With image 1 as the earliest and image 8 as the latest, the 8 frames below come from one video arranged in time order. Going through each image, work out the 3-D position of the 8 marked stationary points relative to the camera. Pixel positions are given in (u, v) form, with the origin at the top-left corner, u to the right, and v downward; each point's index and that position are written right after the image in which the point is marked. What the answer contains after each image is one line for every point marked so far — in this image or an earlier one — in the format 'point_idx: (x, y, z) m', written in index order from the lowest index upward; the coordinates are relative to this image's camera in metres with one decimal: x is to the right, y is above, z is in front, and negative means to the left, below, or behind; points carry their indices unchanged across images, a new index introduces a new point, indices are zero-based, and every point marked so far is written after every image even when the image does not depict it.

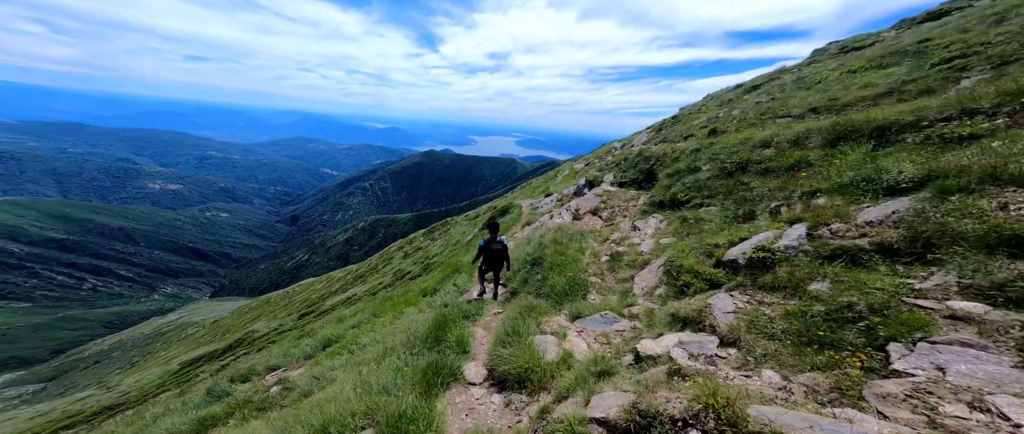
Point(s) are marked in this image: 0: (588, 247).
0: (+4.5, -1.8, +19.9) m
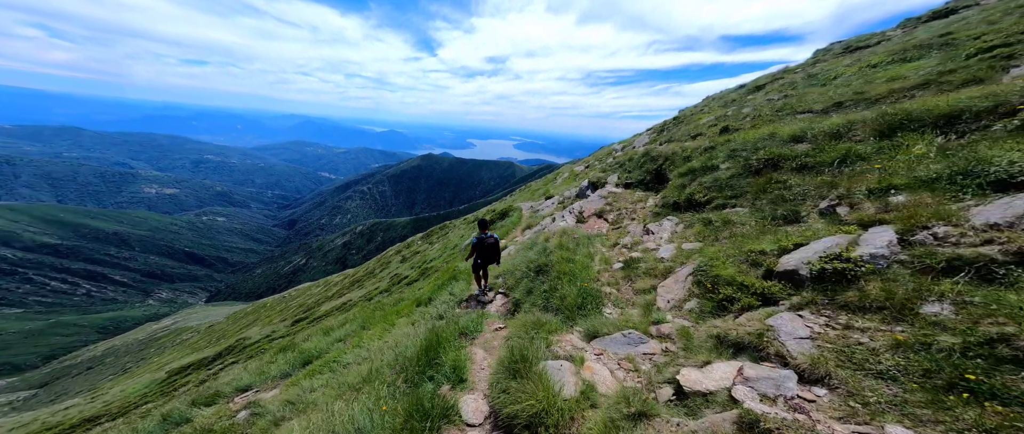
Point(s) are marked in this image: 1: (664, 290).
0: (+4.6, -1.9, +18.3) m
1: (+5.2, -2.4, +11.3) m
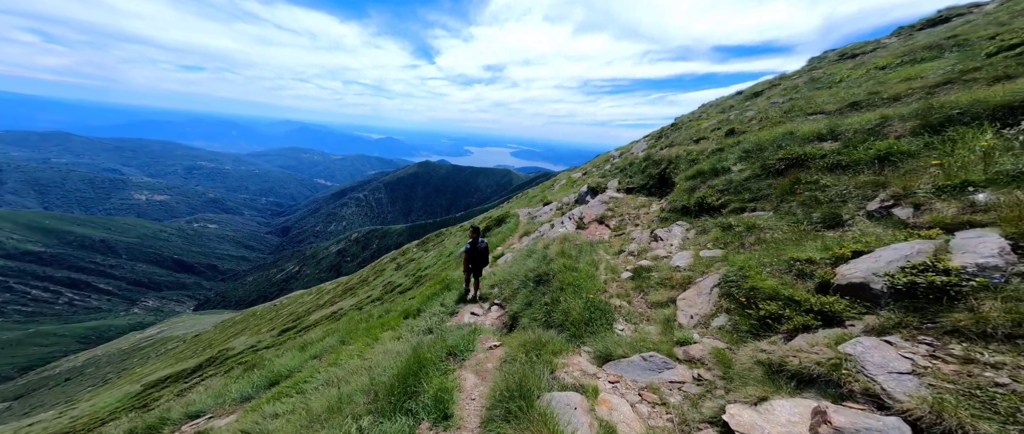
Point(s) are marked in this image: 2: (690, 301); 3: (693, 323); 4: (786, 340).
0: (+4.5, -2.2, +16.8) m
1: (+5.2, -2.5, +9.8) m
2: (+5.3, -2.4, +9.9) m
3: (+5.0, -2.8, +9.1) m
4: (+5.8, -2.6, +7.1) m
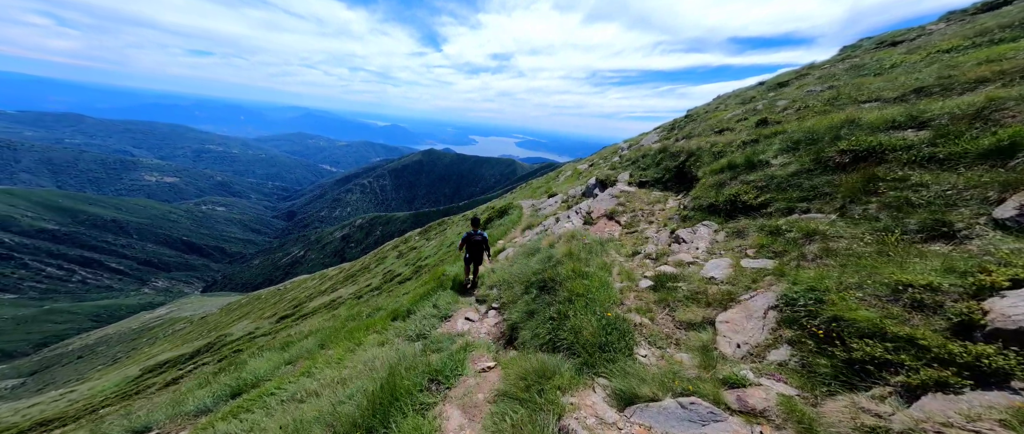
0: (+4.5, -2.0, +14.7) m
1: (+5.1, -2.6, +7.7) m
2: (+5.2, -2.5, +7.8) m
3: (+4.9, -2.9, +7.1) m
4: (+5.7, -2.7, +5.0) m
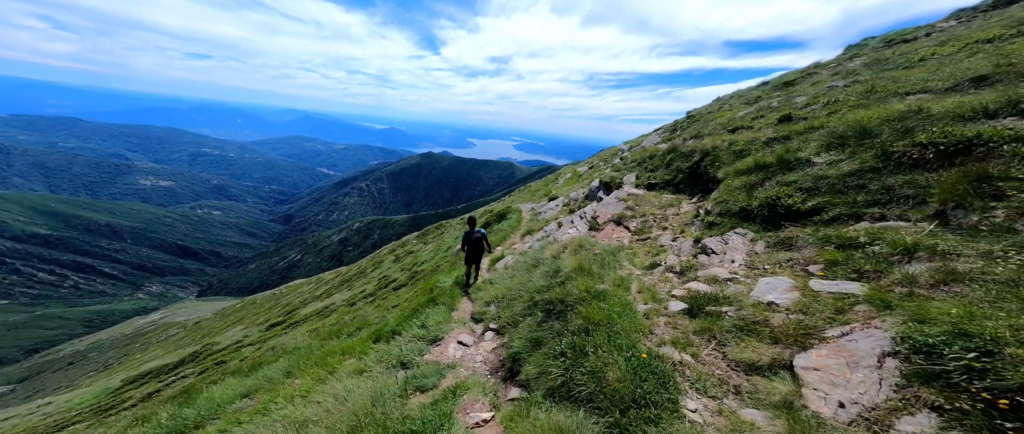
0: (+4.5, -2.3, +12.6) m
1: (+5.2, -2.8, +5.6) m
2: (+5.3, -2.7, +5.7) m
3: (+5.0, -3.1, +4.9) m
4: (+5.8, -2.9, +2.9) m
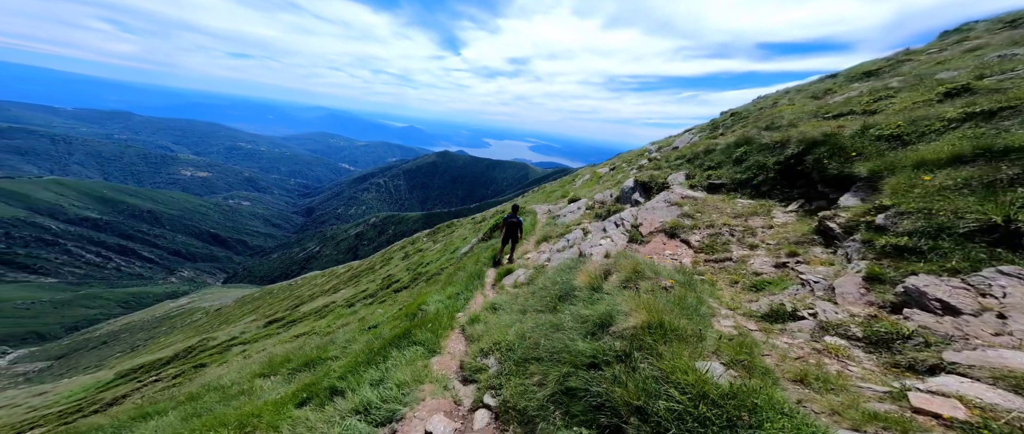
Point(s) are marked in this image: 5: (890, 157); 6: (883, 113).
0: (+4.8, -2.5, +6.3) m
1: (+5.2, -3.0, -0.7) m
2: (+5.3, -2.9, -0.7) m
3: (+5.0, -3.3, -1.4) m
4: (+5.7, -3.1, -3.5) m
5: (+12.8, +2.4, +12.1) m
6: (+16.6, +4.9, +15.6) m
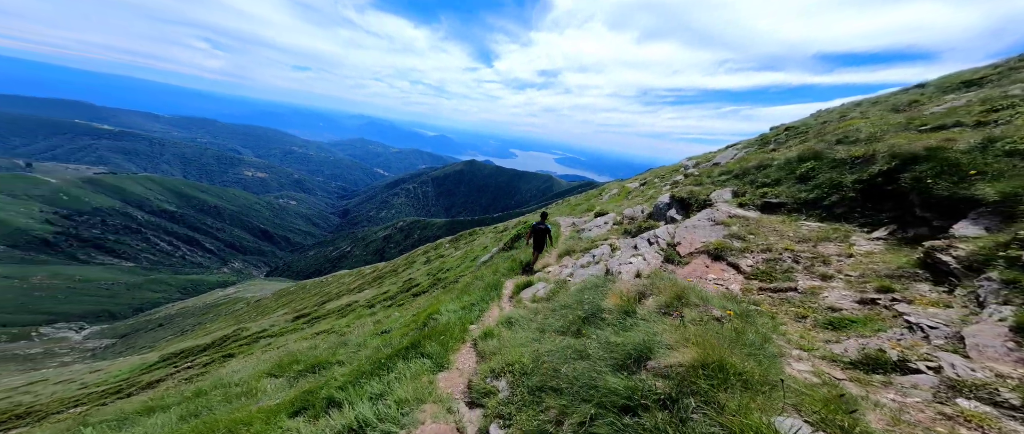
0: (+4.9, -2.8, +4.4) m
1: (+4.7, -3.0, -2.7) m
2: (+4.8, -2.9, -2.6) m
3: (+4.4, -3.2, -3.3) m
4: (+5.0, -3.0, -5.4) m
5: (+13.6, +1.5, +9.6) m
6: (+17.9, +3.7, +12.9) m
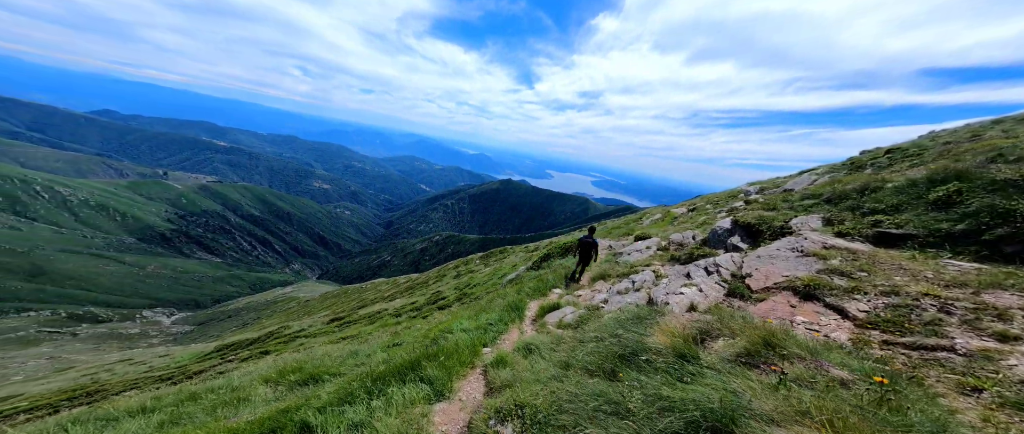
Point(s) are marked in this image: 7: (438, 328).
0: (+4.6, -2.5, +1.4) m
1: (+3.5, -2.3, -5.6) m
2: (+3.7, -2.2, -5.5) m
3: (+3.1, -2.5, -6.2) m
4: (+3.5, -2.2, -8.4) m
5: (+14.0, +1.0, +5.9) m
6: (+18.7, +2.7, +8.7) m
7: (-3.2, -5.7, +17.4) m
